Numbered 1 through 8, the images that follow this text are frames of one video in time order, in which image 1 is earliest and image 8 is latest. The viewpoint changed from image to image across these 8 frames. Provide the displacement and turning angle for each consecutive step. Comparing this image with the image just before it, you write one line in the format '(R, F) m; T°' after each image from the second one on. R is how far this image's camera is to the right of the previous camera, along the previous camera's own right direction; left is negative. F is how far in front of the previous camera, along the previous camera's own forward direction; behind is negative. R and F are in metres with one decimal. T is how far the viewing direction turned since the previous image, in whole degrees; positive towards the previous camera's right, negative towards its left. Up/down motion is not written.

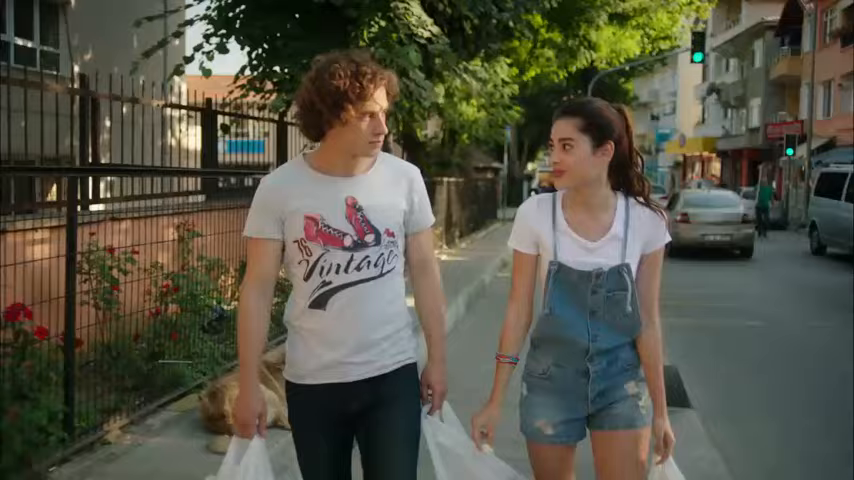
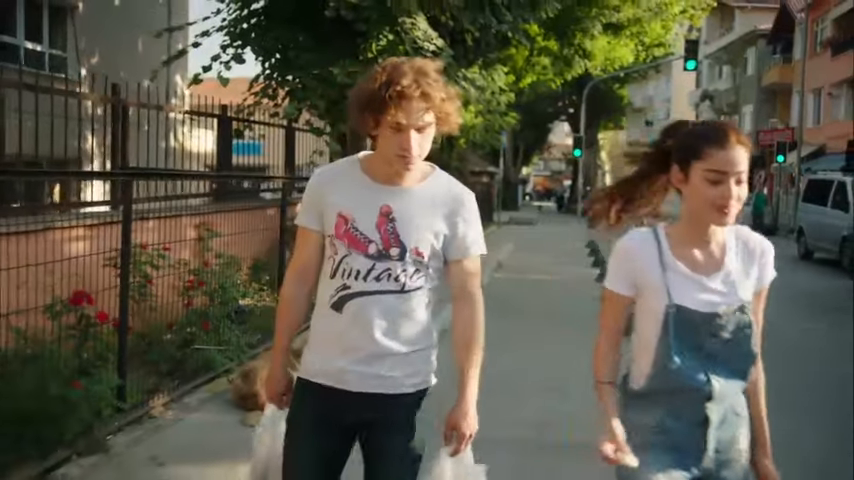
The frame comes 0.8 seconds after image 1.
(-0.1, -0.6) m; 0°
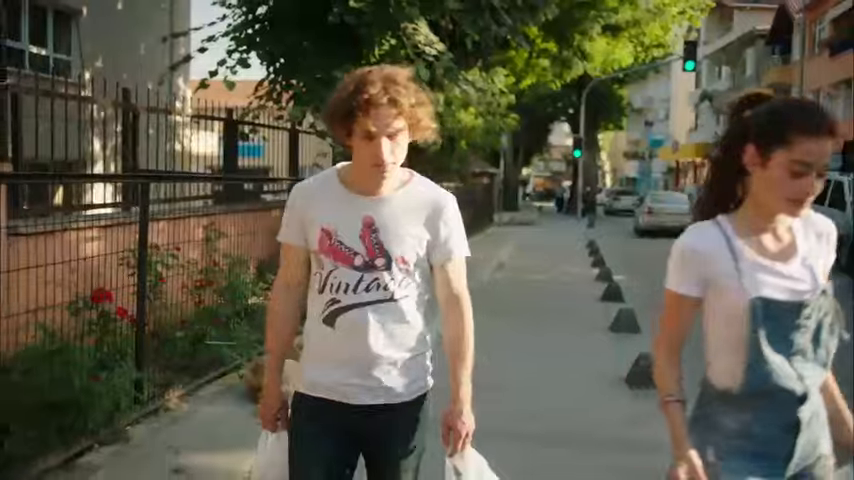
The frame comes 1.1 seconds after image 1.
(0.0, -0.2) m; 0°
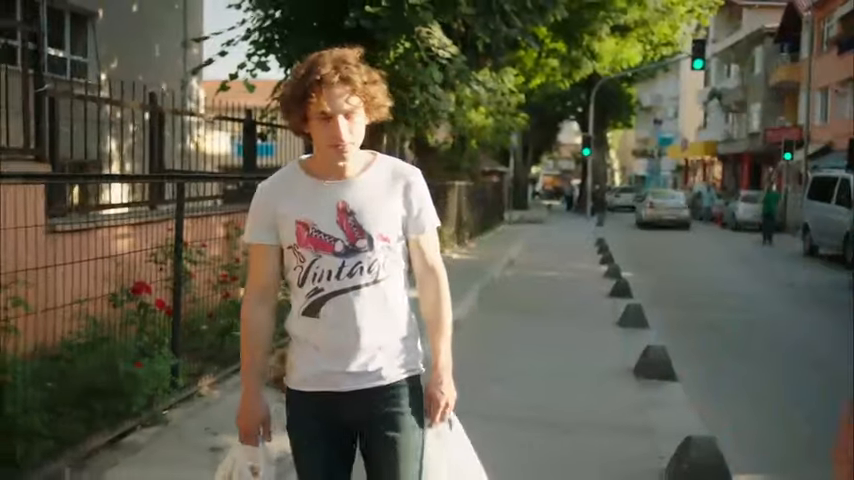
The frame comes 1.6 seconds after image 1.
(0.0, -0.3) m; -1°
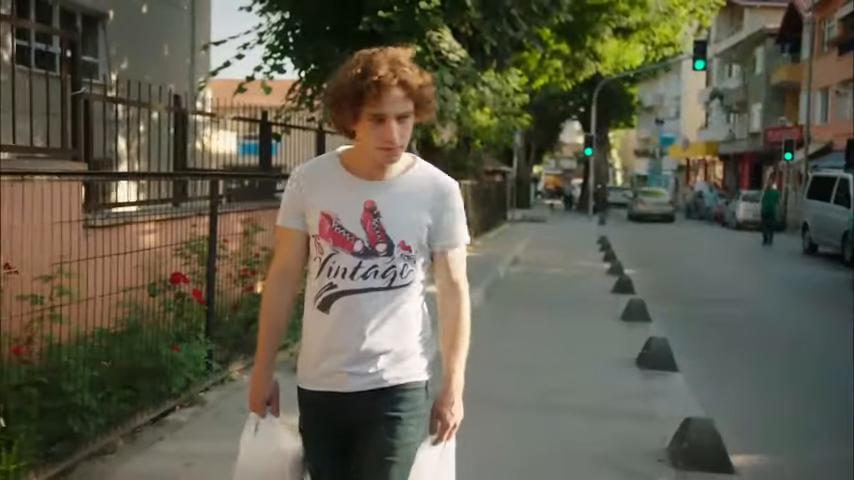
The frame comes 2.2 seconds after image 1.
(-0.1, -0.4) m; 0°
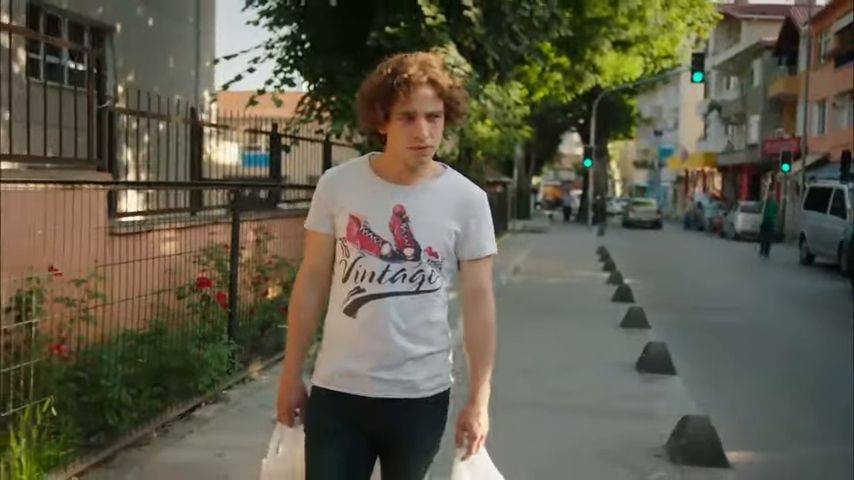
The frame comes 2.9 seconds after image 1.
(-0.1, -0.3) m; 0°
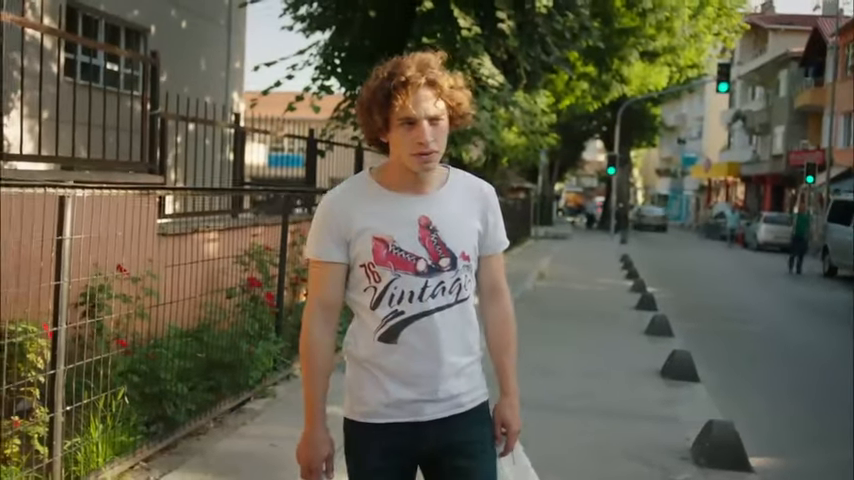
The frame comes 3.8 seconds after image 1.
(-0.1, -0.3) m; -1°
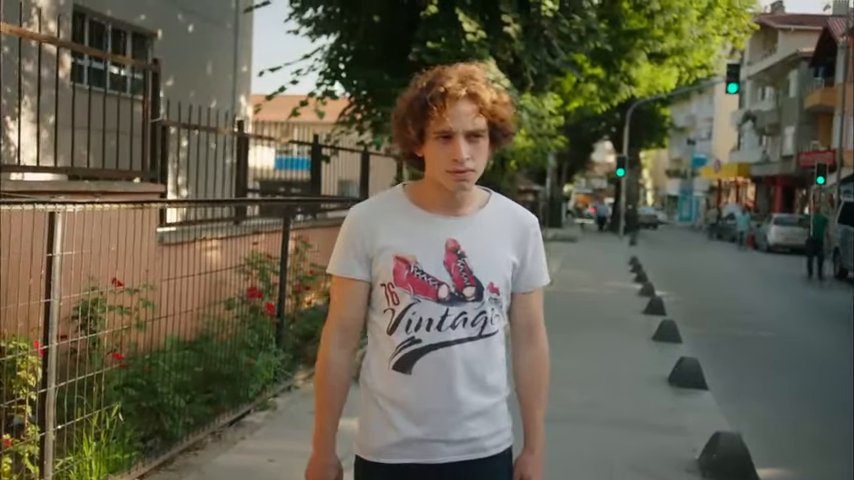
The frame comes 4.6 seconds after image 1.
(0.0, +0.1) m; -1°
